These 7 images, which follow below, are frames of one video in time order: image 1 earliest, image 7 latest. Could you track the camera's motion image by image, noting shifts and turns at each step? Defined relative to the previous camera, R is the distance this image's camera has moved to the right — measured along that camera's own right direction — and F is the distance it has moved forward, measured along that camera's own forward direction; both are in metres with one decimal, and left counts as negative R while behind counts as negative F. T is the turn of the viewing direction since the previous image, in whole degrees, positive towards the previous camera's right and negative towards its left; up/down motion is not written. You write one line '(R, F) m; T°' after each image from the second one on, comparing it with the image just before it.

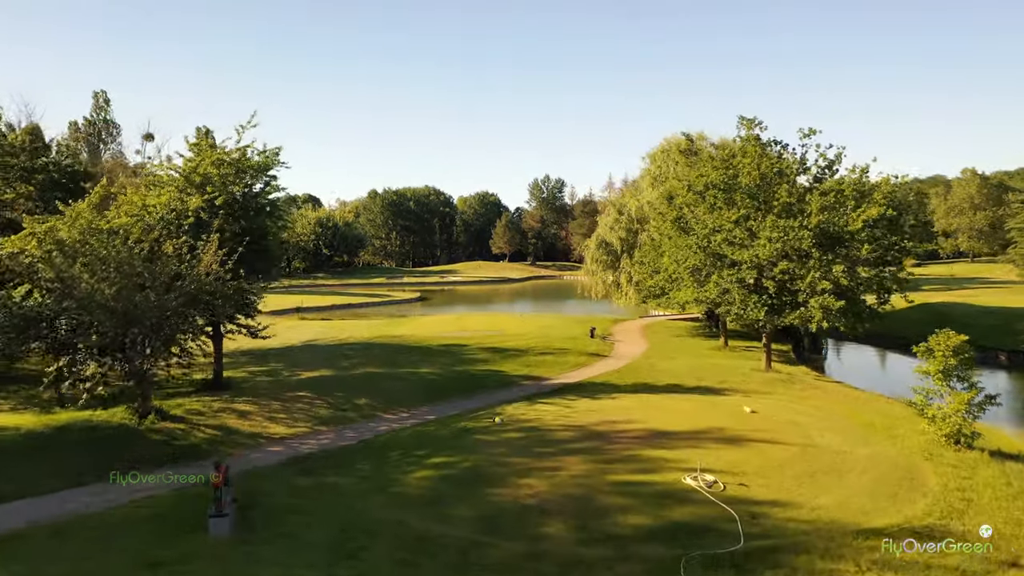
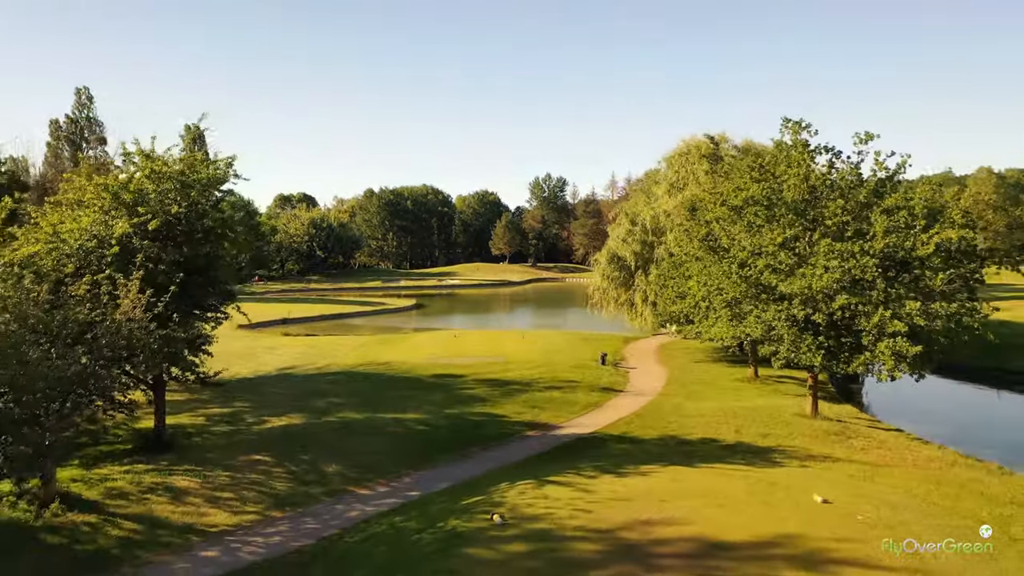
(0.0, +3.4) m; 0°
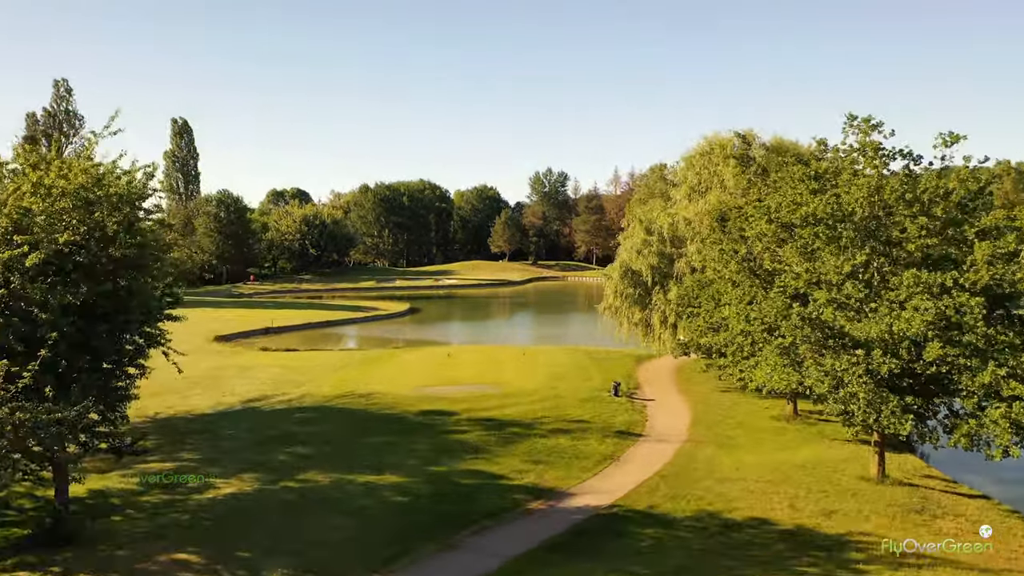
(0.0, +3.6) m; 0°
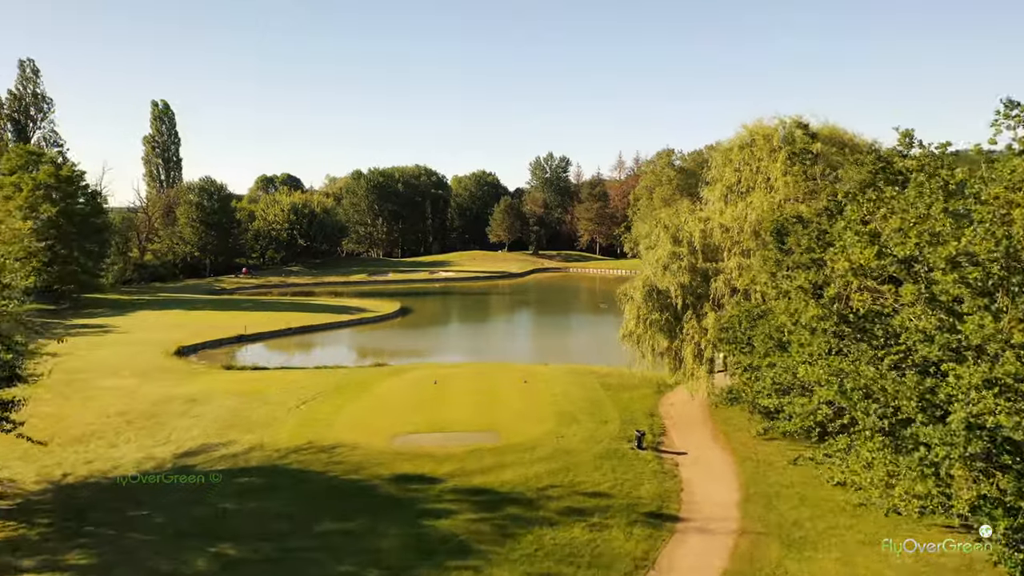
(0.0, +4.8) m; 0°
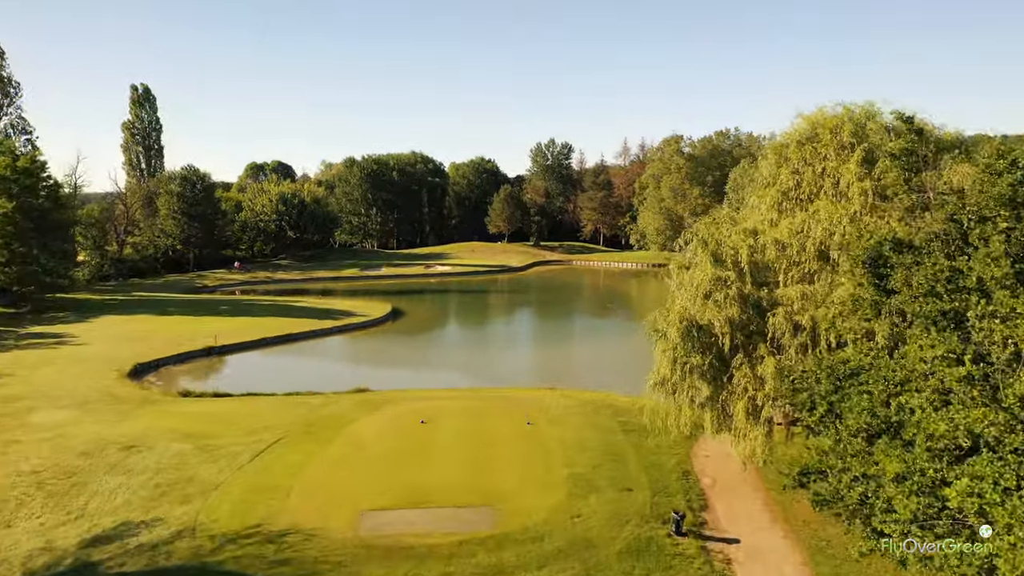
(0.0, +4.5) m; 0°
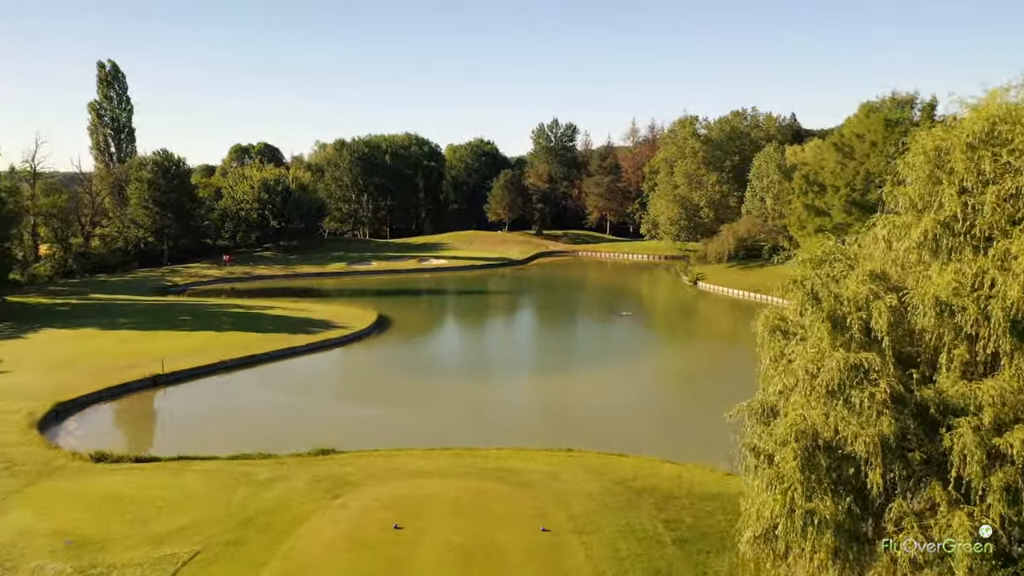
(-0.2, +6.4) m; 0°
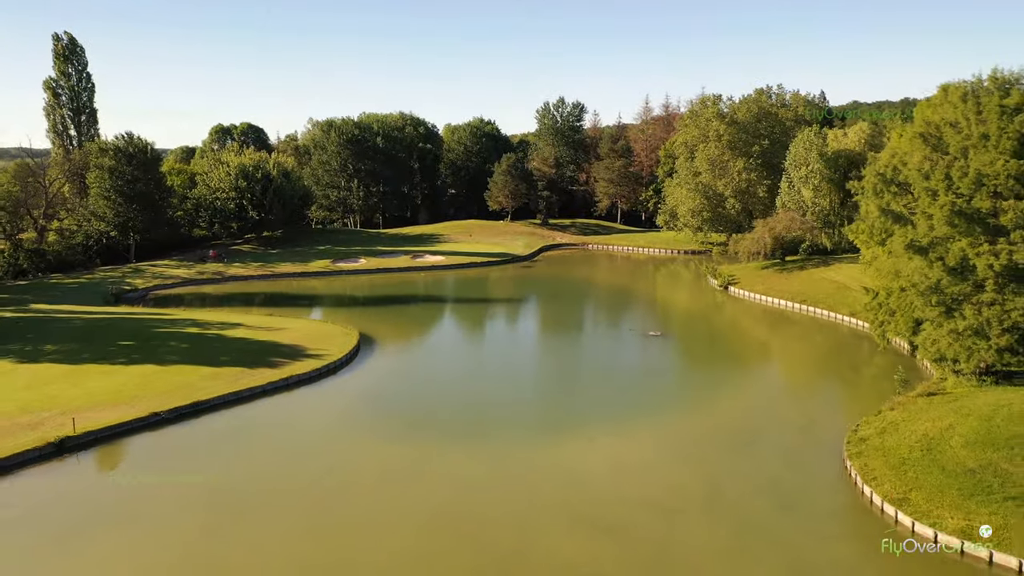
(-0.3, +7.4) m; 0°
